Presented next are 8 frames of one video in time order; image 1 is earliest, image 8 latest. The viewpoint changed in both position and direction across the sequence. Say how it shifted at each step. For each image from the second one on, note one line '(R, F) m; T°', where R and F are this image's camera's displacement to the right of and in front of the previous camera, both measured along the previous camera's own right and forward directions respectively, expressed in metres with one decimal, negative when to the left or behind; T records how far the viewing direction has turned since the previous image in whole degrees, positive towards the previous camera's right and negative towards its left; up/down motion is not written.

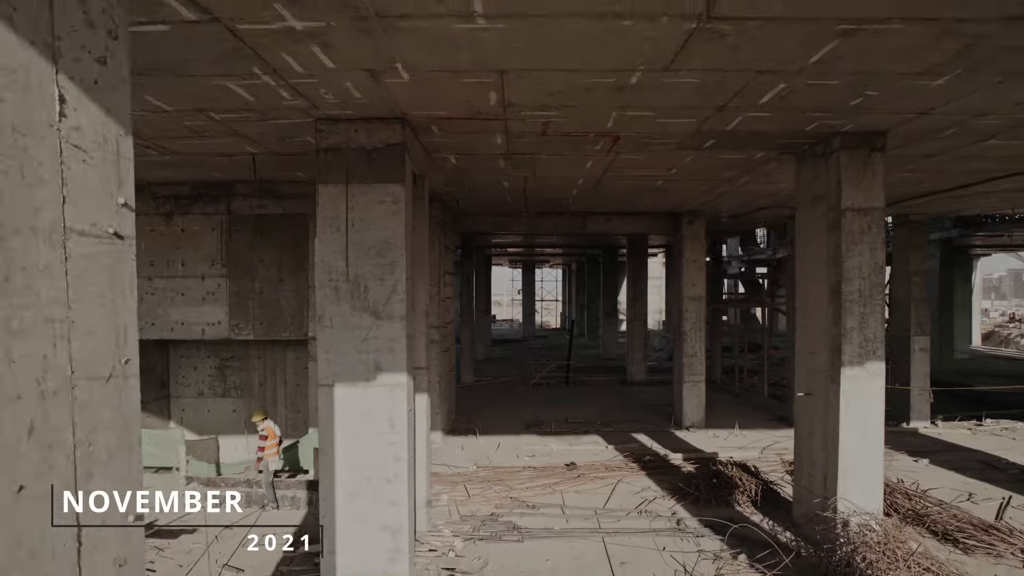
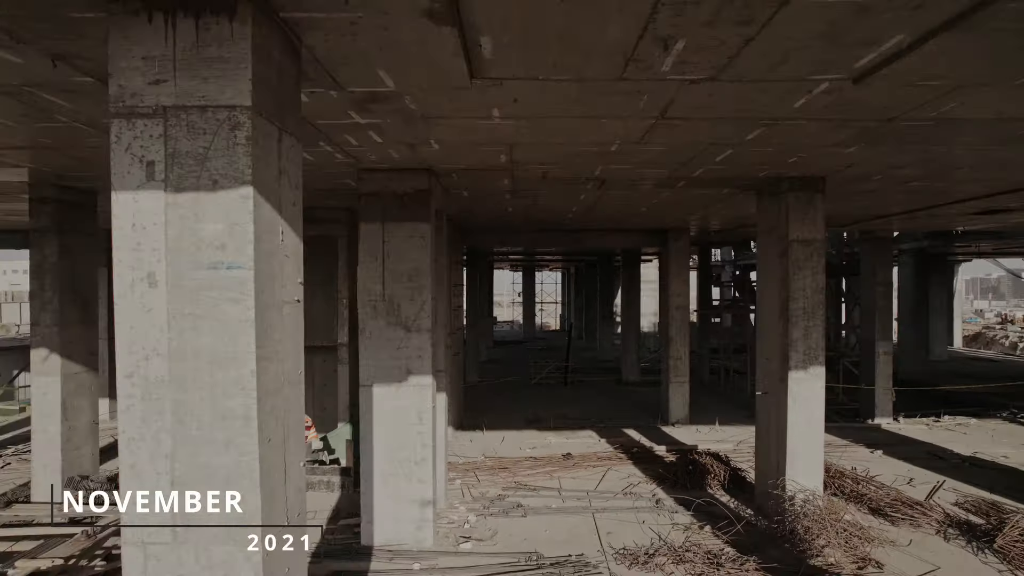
(-0.1, -1.3) m; 0°
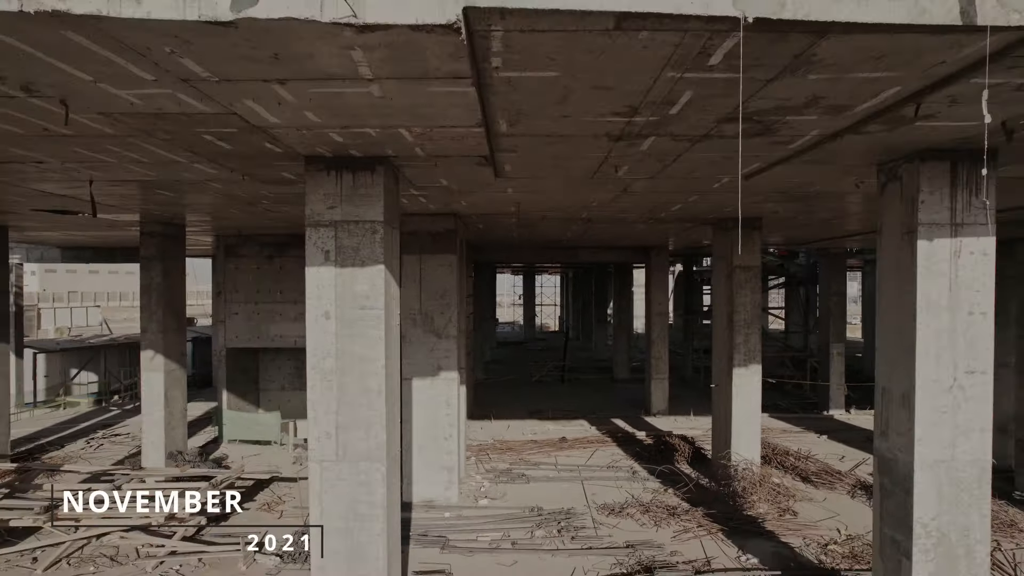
(-0.2, -2.1) m; 0°
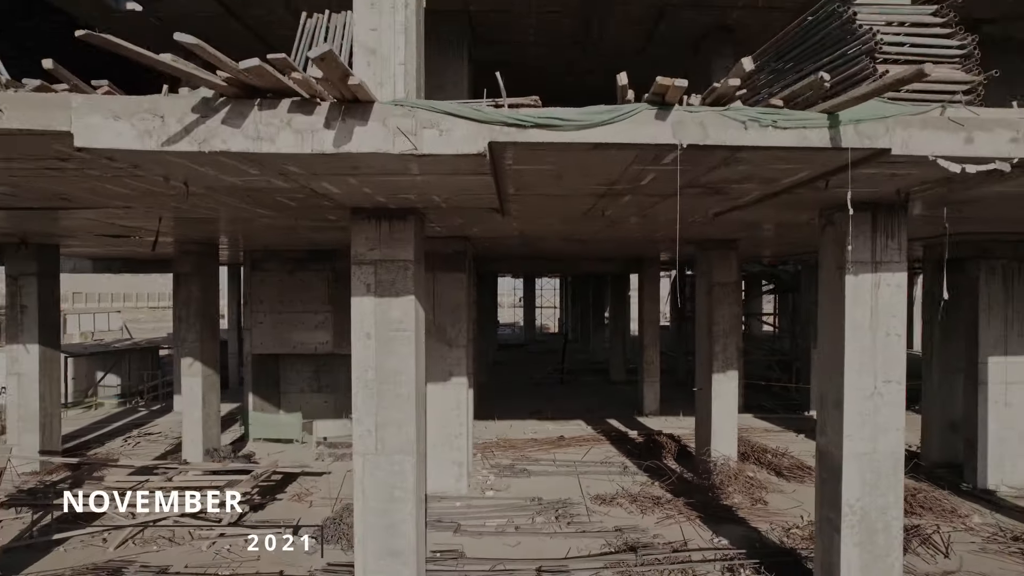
(-0.1, -1.1) m; 0°
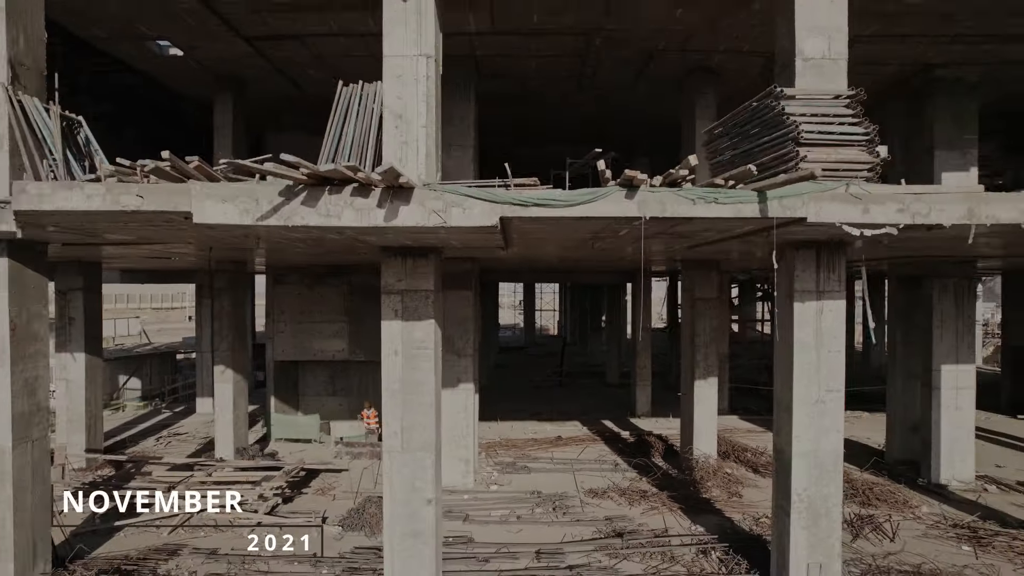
(-0.1, -1.2) m; 0°
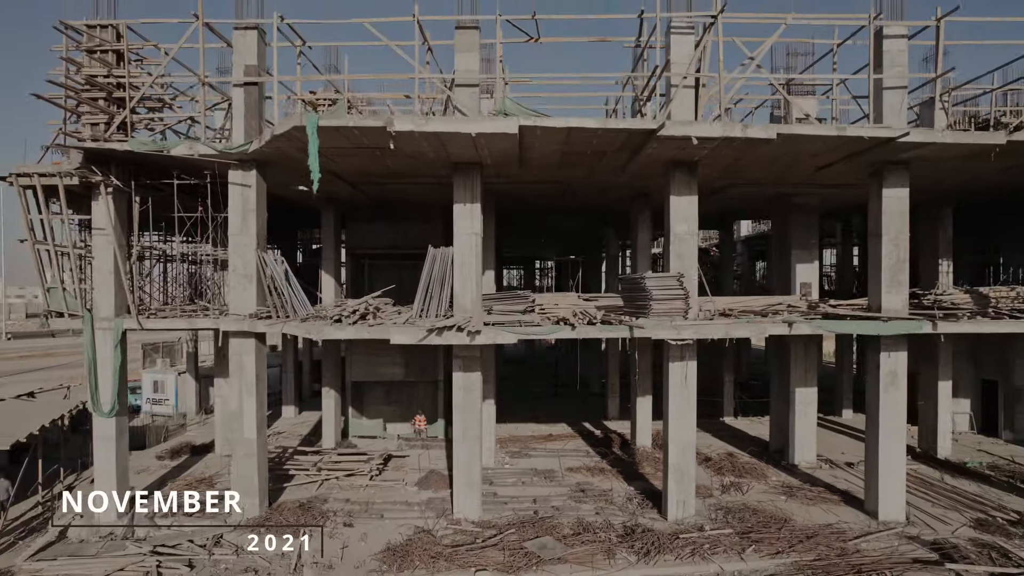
(-0.3, -6.3) m; 0°
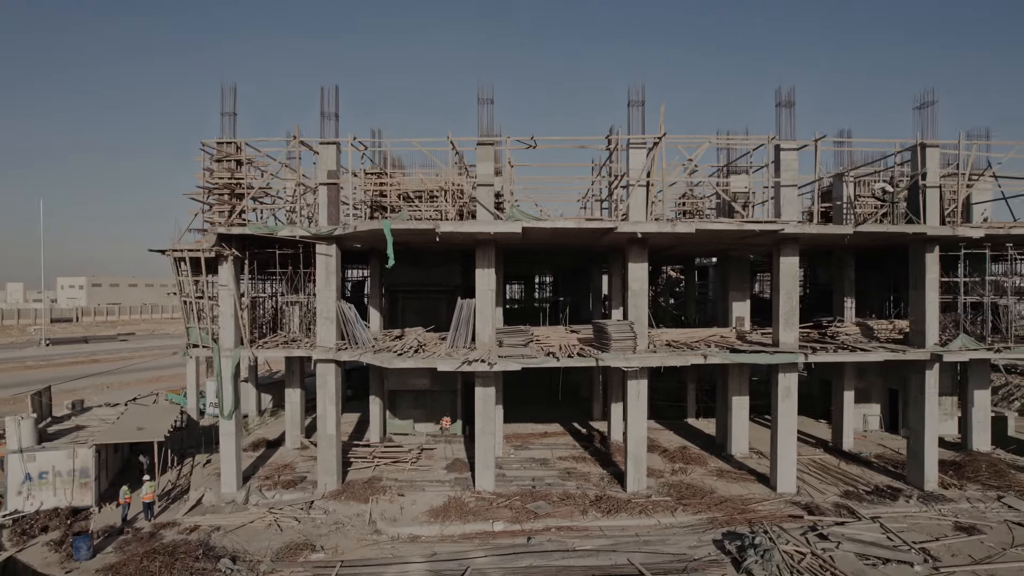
(-0.2, -5.4) m; 0°
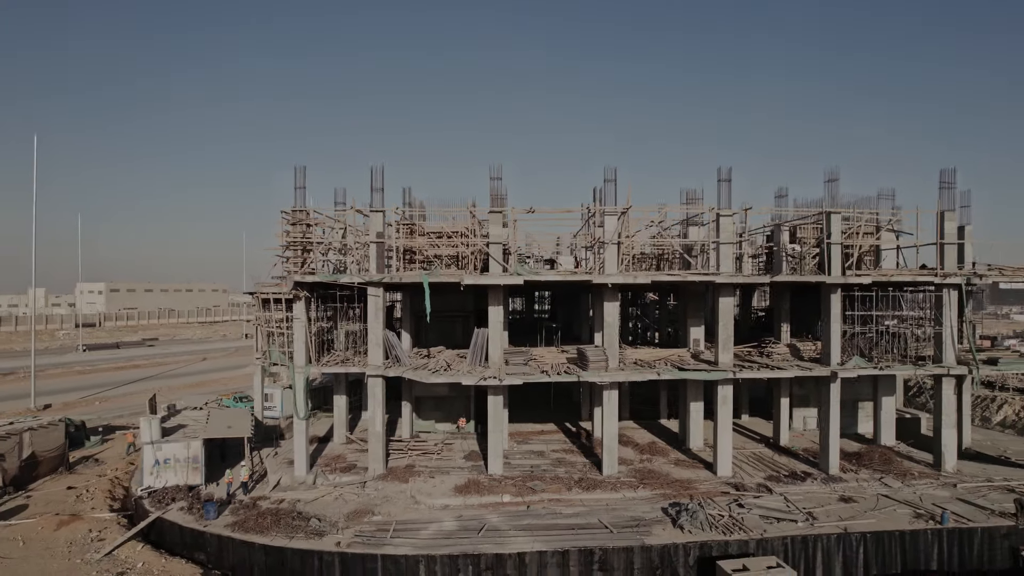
(-0.2, -5.9) m; 0°
